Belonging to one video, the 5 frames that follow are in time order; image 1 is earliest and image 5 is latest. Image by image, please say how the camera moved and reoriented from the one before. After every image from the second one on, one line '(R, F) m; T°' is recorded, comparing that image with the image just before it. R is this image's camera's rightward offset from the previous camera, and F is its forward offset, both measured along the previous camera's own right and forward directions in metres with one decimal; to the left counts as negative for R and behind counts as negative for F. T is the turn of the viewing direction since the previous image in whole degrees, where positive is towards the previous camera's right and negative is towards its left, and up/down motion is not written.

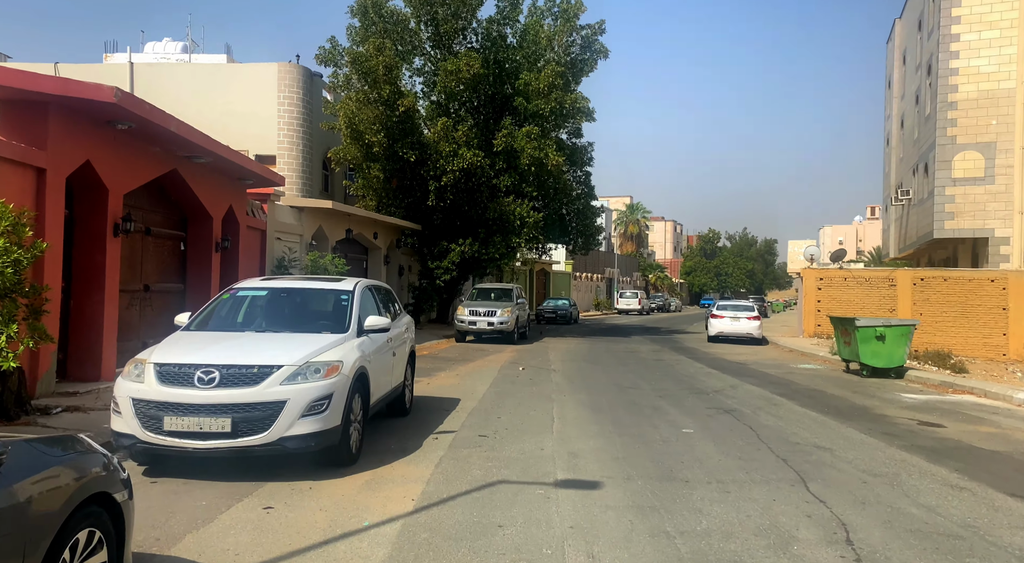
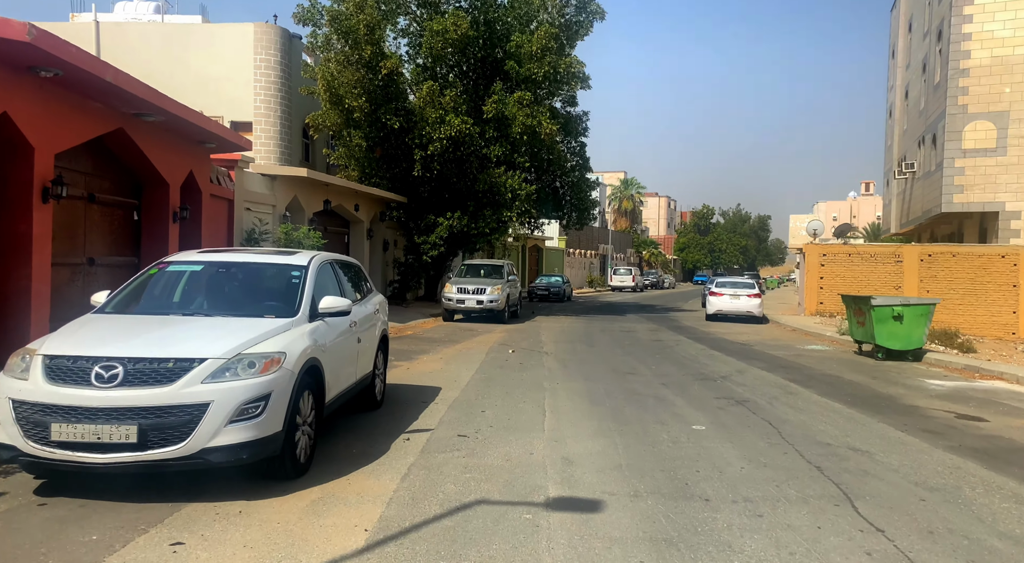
(+0.1, +1.2) m; +1°
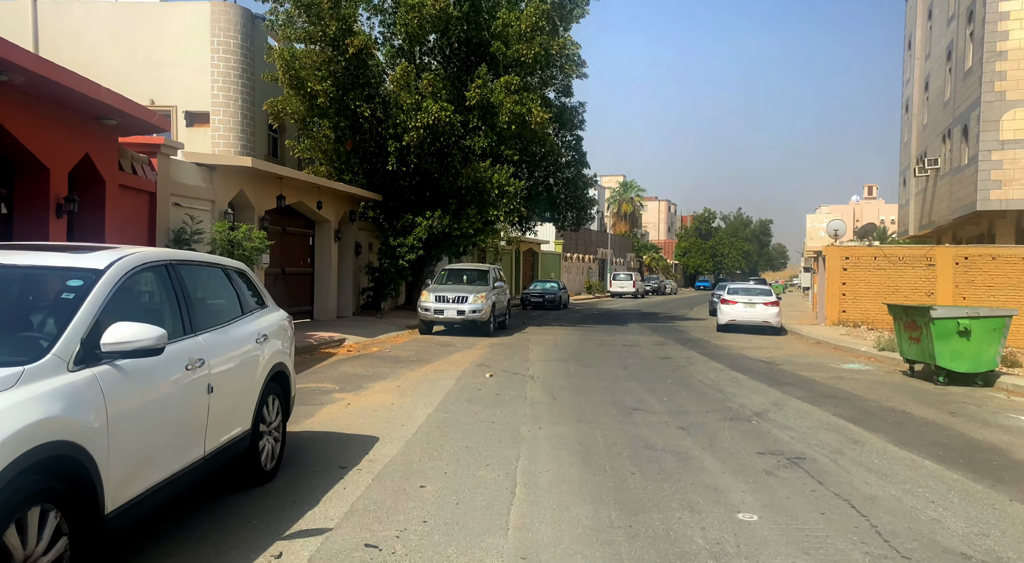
(+0.3, +2.6) m; 0°
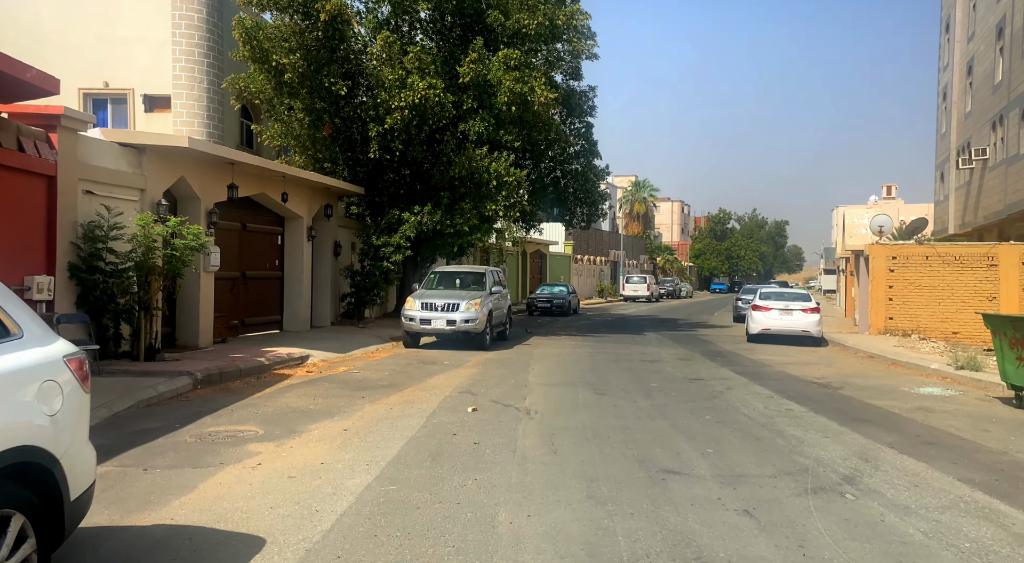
(+0.3, +2.7) m; -1°
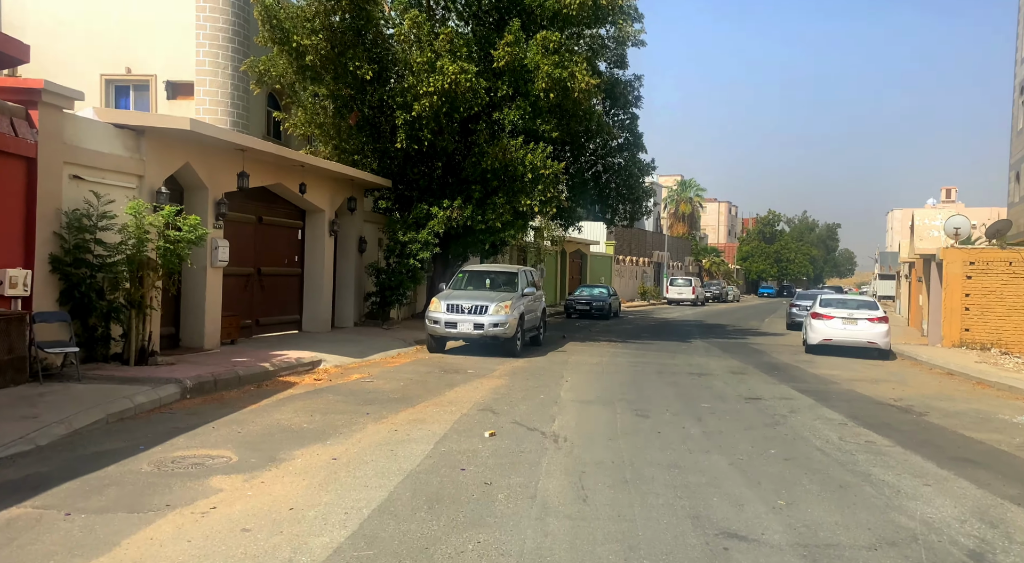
(+0.1, +1.4) m; -3°
